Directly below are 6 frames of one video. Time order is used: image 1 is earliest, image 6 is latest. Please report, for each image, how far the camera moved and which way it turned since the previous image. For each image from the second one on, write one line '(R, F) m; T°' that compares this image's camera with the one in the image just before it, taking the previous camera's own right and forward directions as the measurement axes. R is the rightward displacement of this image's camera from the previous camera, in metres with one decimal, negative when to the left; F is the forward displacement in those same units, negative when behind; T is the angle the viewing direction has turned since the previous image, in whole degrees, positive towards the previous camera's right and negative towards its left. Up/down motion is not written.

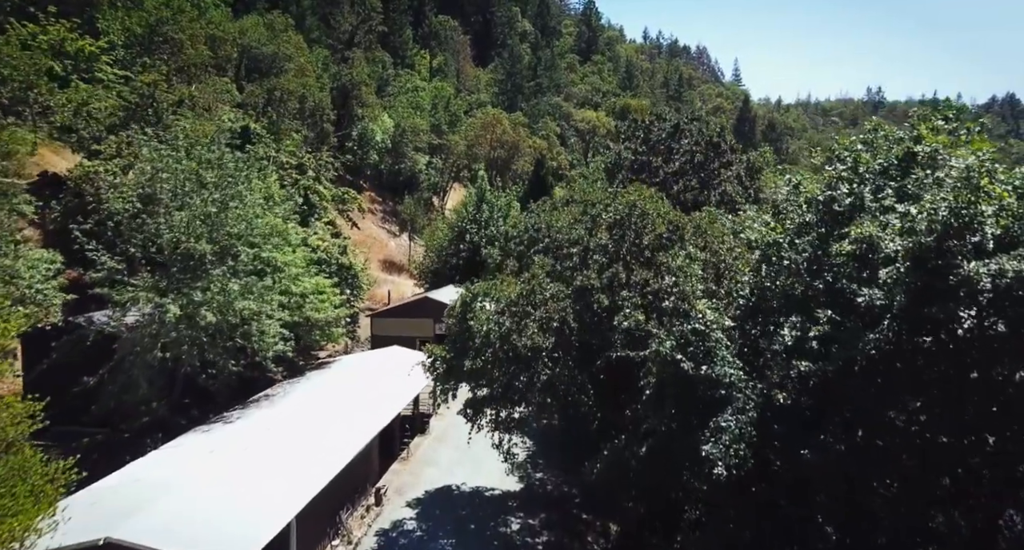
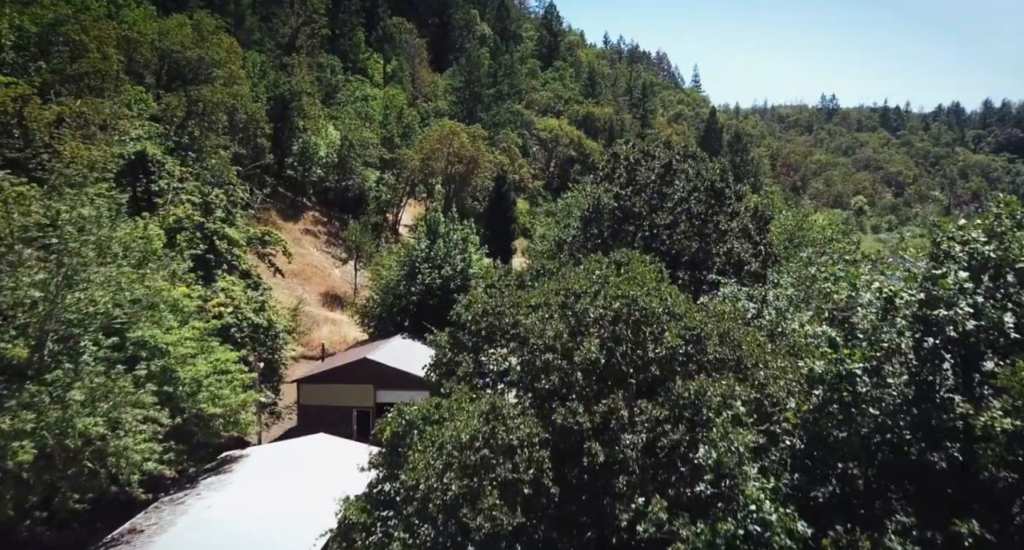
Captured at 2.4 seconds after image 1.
(+0.2, +4.5) m; +3°
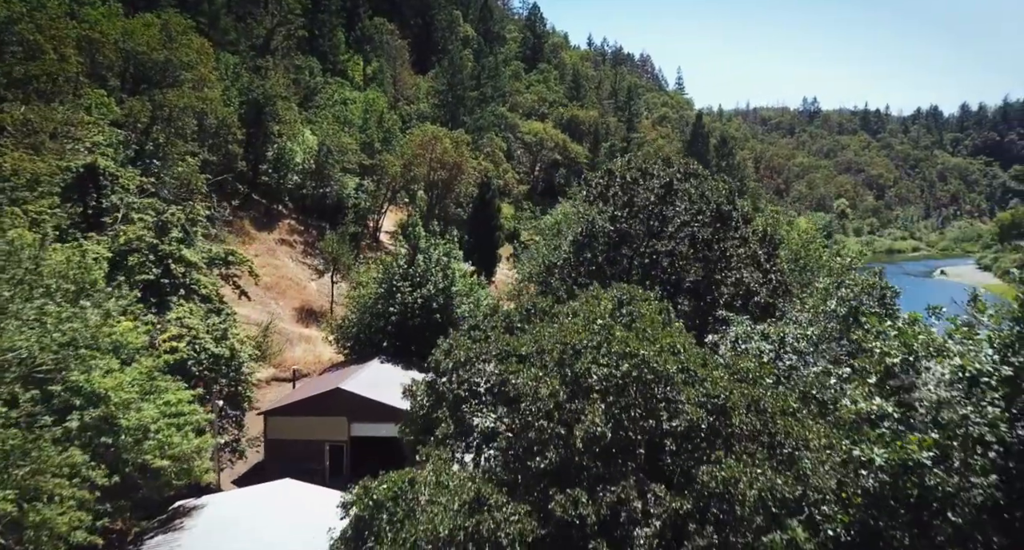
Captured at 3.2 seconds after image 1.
(0.0, +1.7) m; +1°
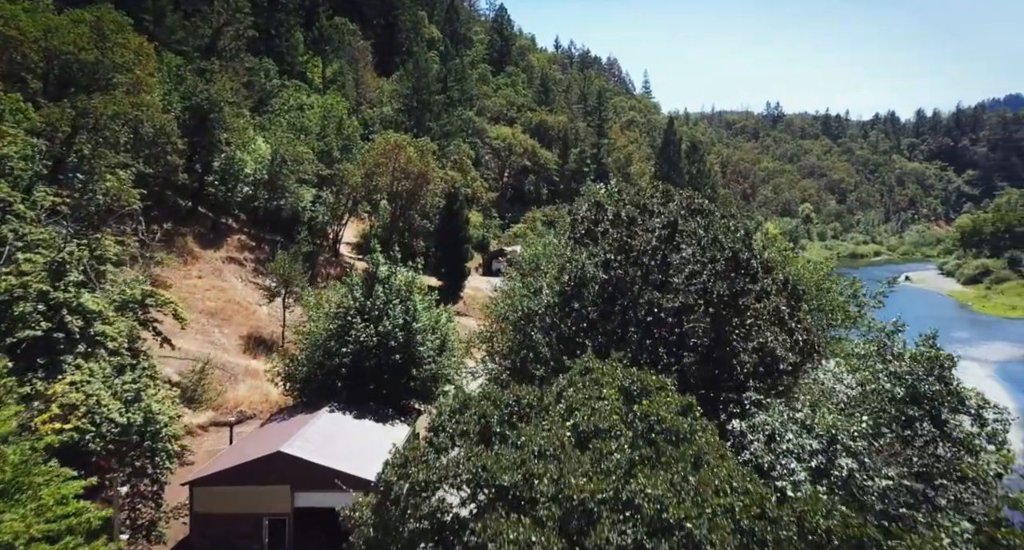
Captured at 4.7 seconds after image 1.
(-0.1, +3.0) m; +3°
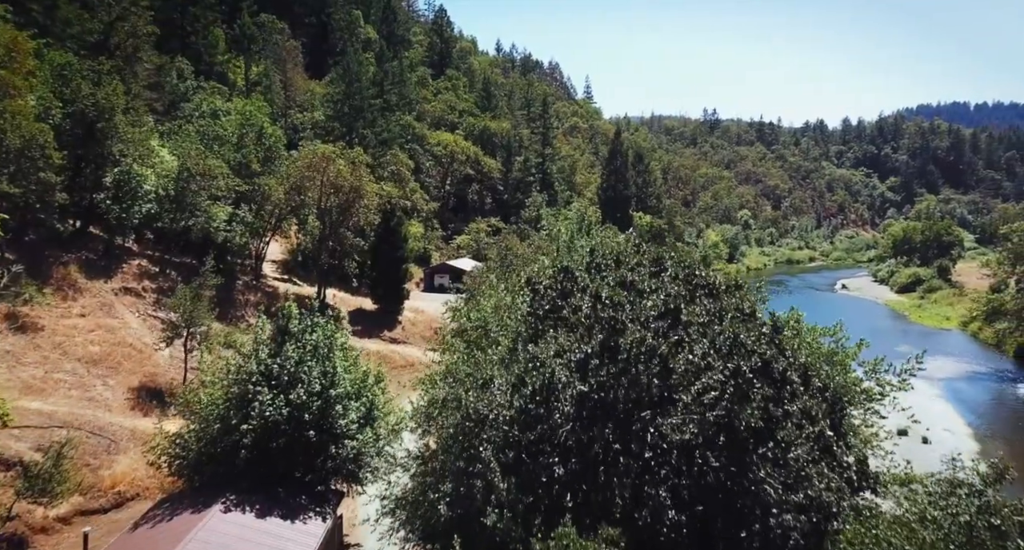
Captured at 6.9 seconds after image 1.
(+0.1, +4.2) m; +5°
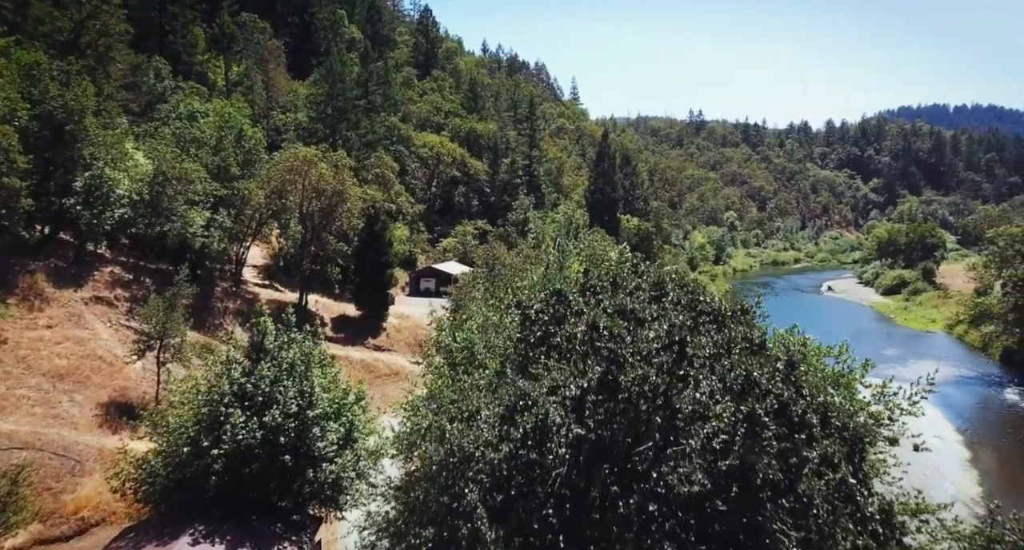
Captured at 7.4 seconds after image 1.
(0.0, +1.0) m; +1°
